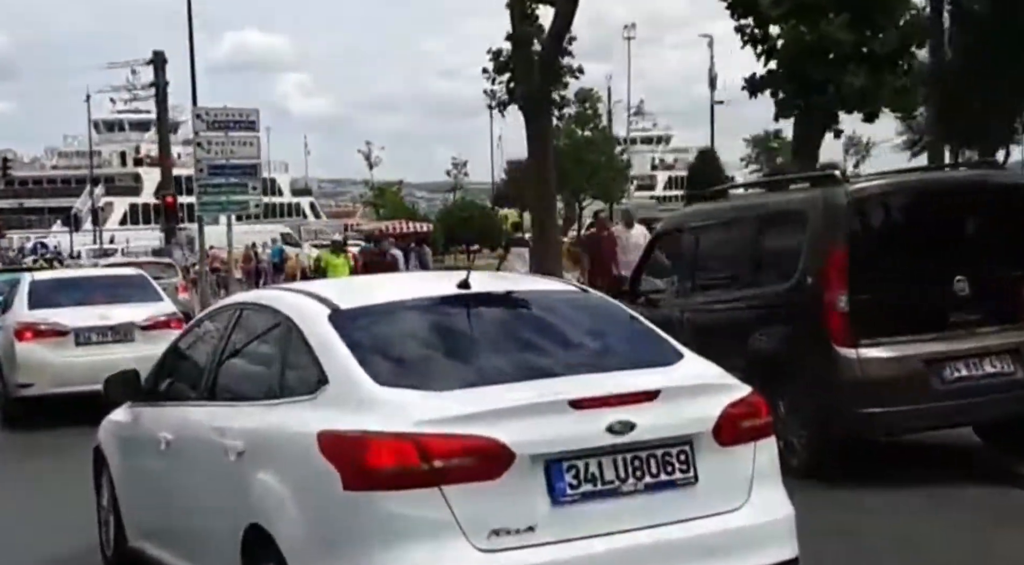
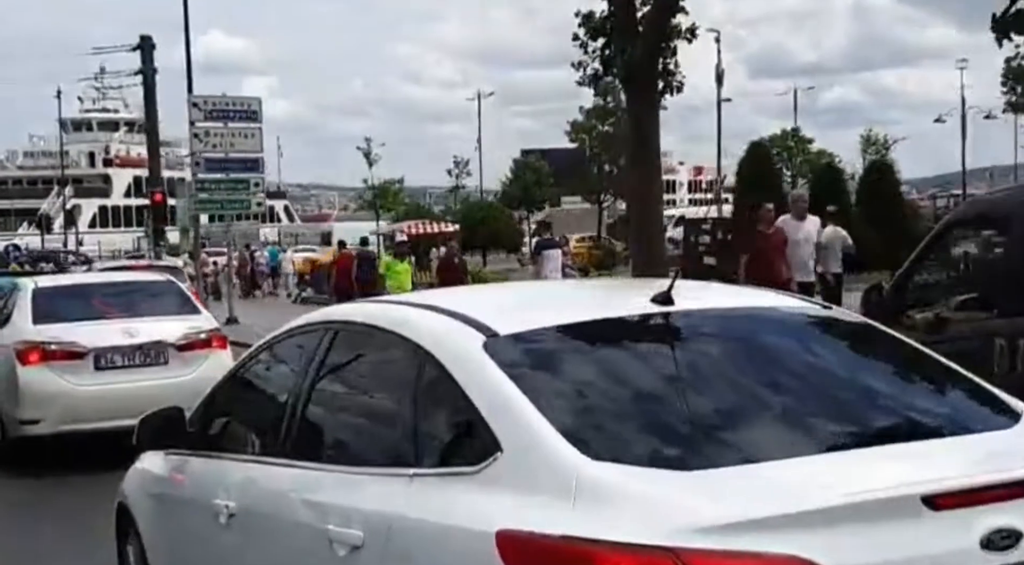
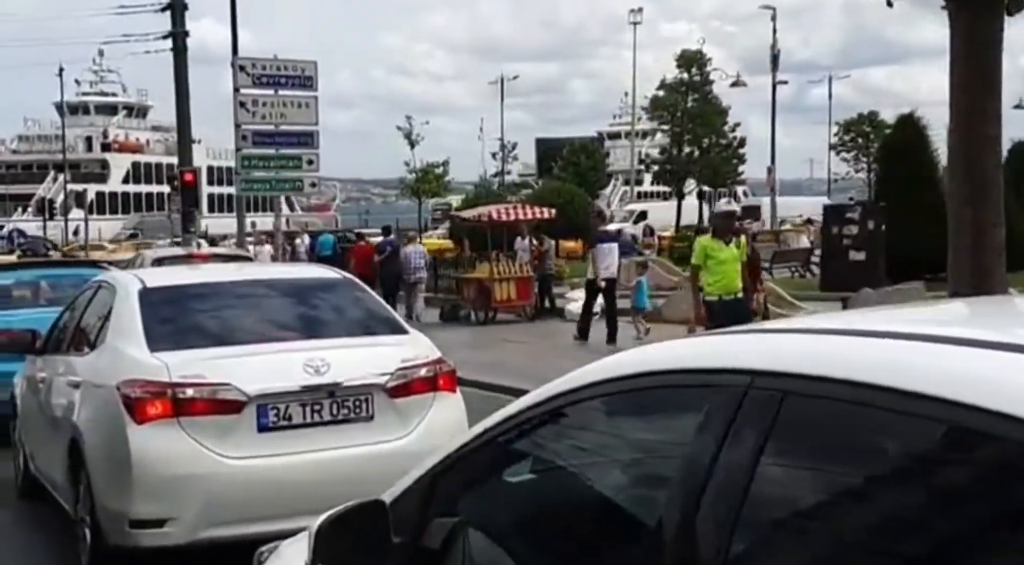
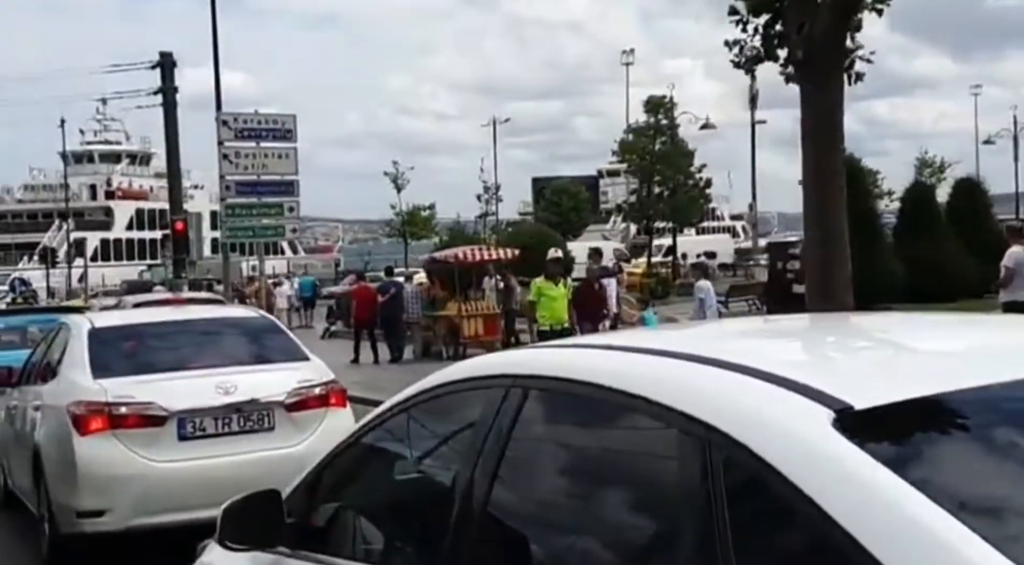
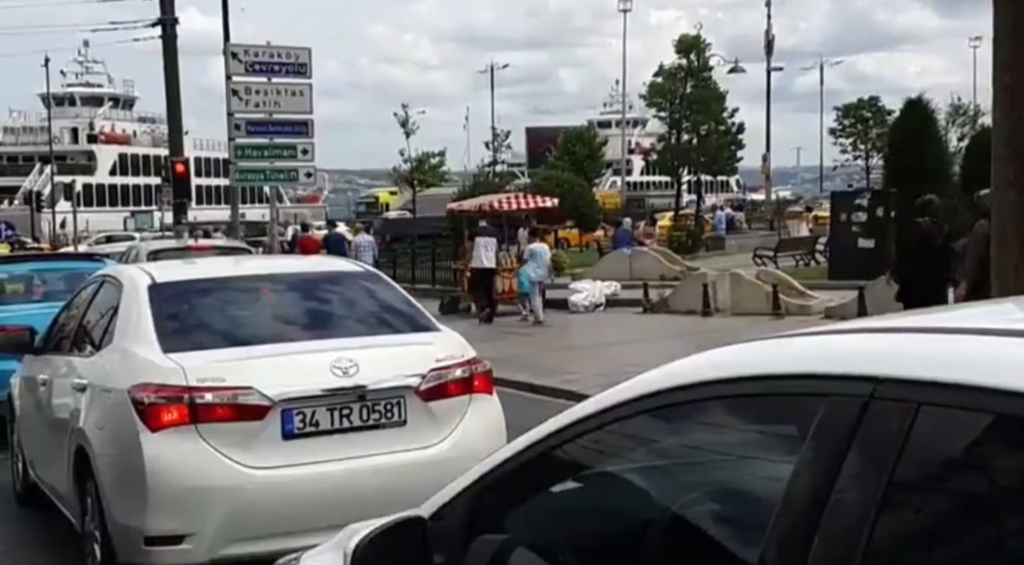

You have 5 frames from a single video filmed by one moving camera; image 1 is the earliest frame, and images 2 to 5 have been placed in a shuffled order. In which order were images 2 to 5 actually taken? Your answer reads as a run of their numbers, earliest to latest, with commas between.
2, 4, 3, 5
